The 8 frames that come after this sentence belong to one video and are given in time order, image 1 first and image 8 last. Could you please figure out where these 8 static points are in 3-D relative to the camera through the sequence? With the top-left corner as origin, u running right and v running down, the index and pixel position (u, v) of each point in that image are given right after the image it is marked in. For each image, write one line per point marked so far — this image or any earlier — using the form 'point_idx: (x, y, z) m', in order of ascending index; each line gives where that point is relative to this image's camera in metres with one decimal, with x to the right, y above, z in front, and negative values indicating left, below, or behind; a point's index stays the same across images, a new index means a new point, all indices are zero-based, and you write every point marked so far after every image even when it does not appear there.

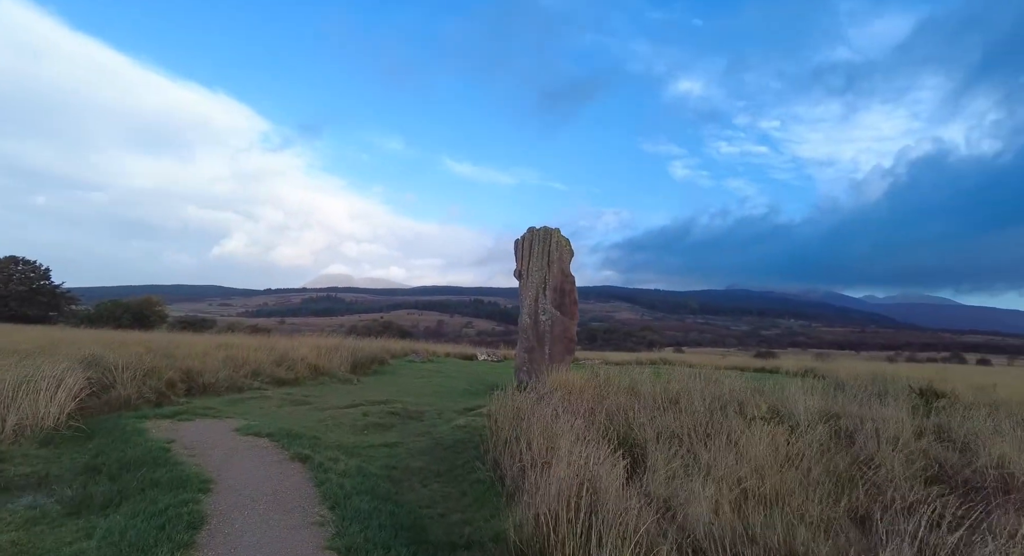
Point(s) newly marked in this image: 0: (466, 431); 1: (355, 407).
0: (-0.6, -2.1, +6.6) m
1: (-2.6, -2.2, +8.3) m
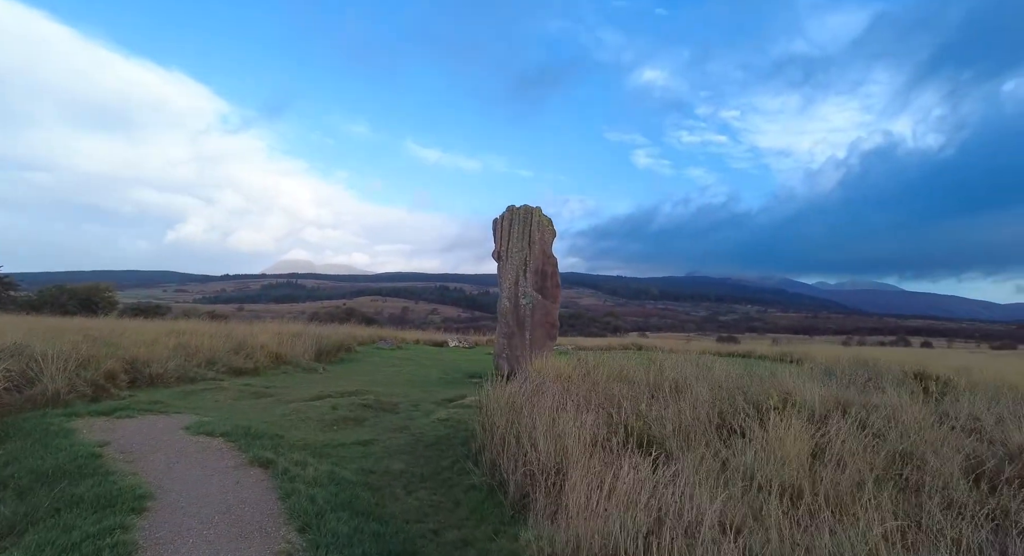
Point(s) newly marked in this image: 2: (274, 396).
0: (-0.8, -1.8, +6.0) m
1: (-2.9, -1.9, +7.5) m
2: (-3.8, -1.9, +7.9) m
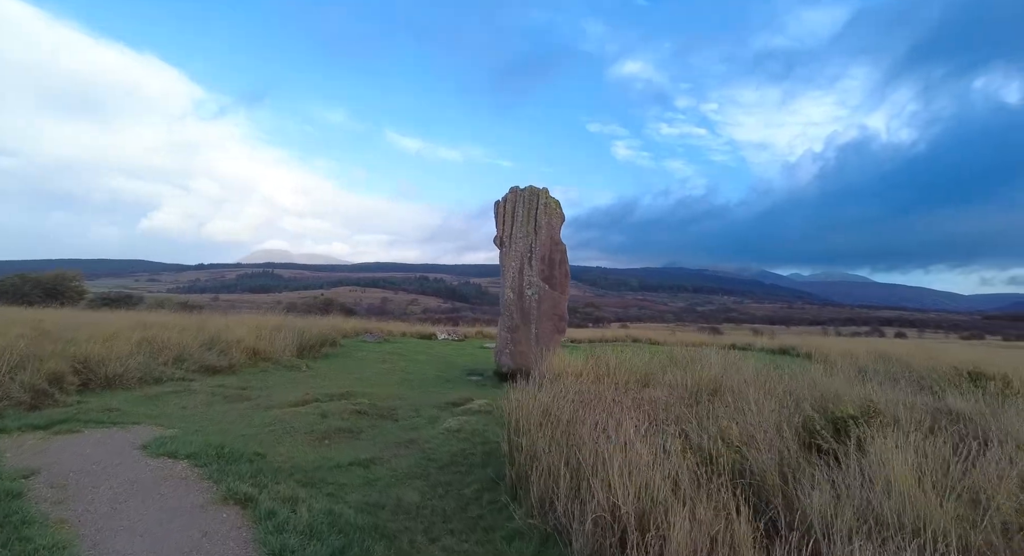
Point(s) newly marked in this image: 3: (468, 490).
0: (-0.5, -1.7, +5.1) m
1: (-2.7, -1.7, +6.6) m
2: (-3.6, -1.7, +6.9) m
3: (-0.3, -1.6, +3.8) m
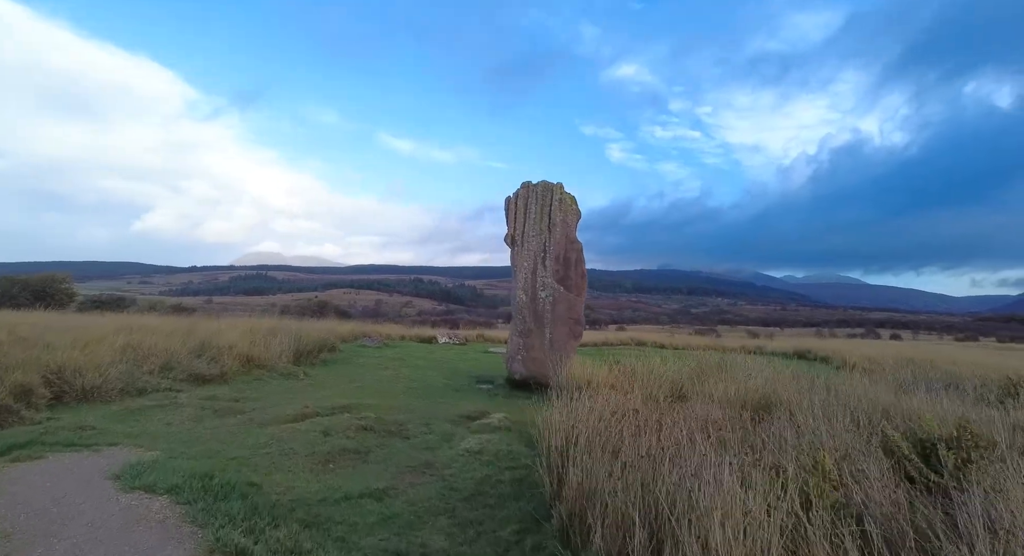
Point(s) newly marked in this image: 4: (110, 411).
0: (-0.2, -1.7, +4.4) m
1: (-2.4, -1.7, +5.9) m
2: (-3.3, -1.7, +6.2) m
3: (0.0, -1.6, +3.2) m
4: (-4.8, -1.6, +6.0) m
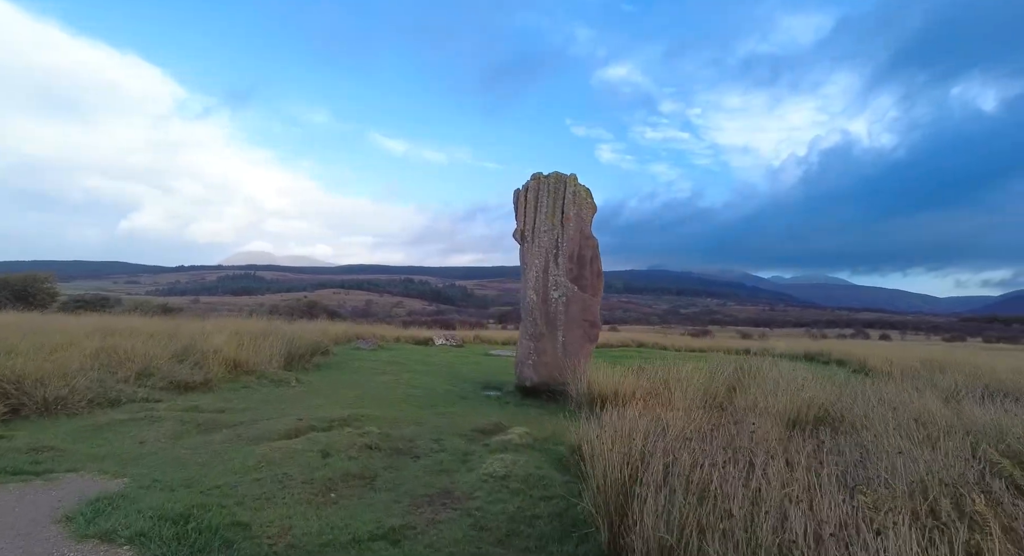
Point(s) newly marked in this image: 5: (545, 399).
0: (0.0, -1.6, +3.8) m
1: (-2.2, -1.7, +5.2) m
2: (-3.1, -1.7, +5.5) m
3: (+0.2, -1.6, +2.5) m
4: (-4.6, -1.6, +5.2) m
5: (+0.5, -2.0, +8.1) m
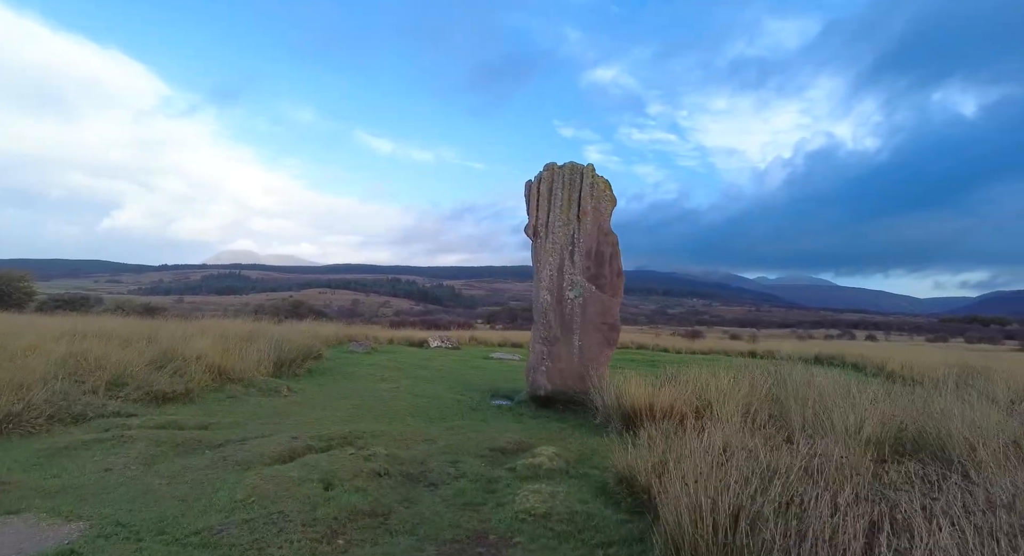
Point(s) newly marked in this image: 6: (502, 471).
0: (+0.3, -1.6, +3.1) m
1: (-1.9, -1.6, +4.5) m
2: (-2.9, -1.7, +4.8) m
3: (+0.6, -1.6, +1.9) m
4: (-4.3, -1.5, +4.5) m
5: (+0.7, -2.0, +7.4) m
6: (-0.1, -1.7, +4.4) m
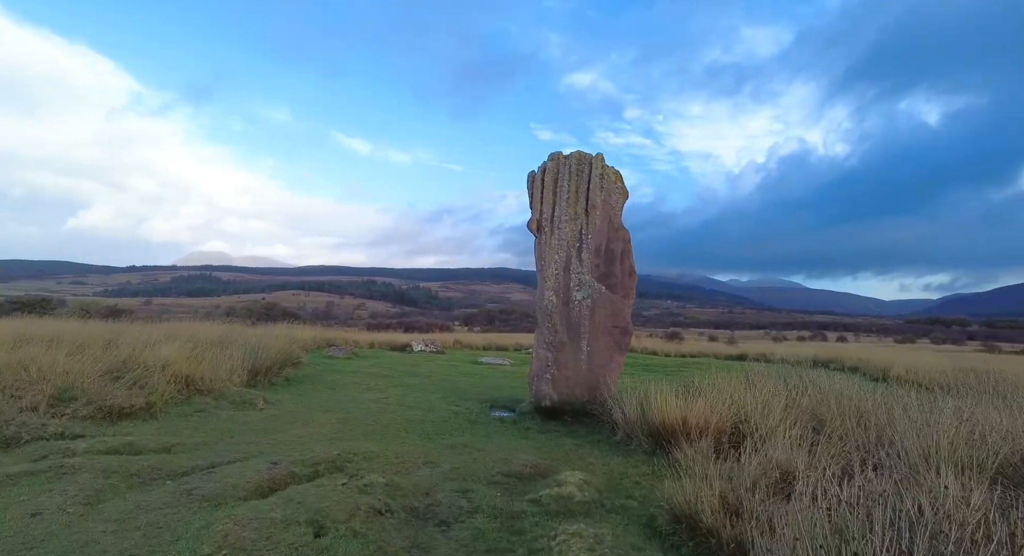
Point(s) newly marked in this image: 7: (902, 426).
0: (+0.6, -1.6, +2.5) m
1: (-1.7, -1.6, +3.7) m
2: (-2.7, -1.6, +4.0) m
3: (+0.9, -1.6, +1.2) m
4: (-4.1, -1.5, +3.6) m
5: (+0.8, -2.0, +6.8) m
6: (+0.1, -1.7, +3.7) m
7: (+3.2, -1.2, +4.0) m
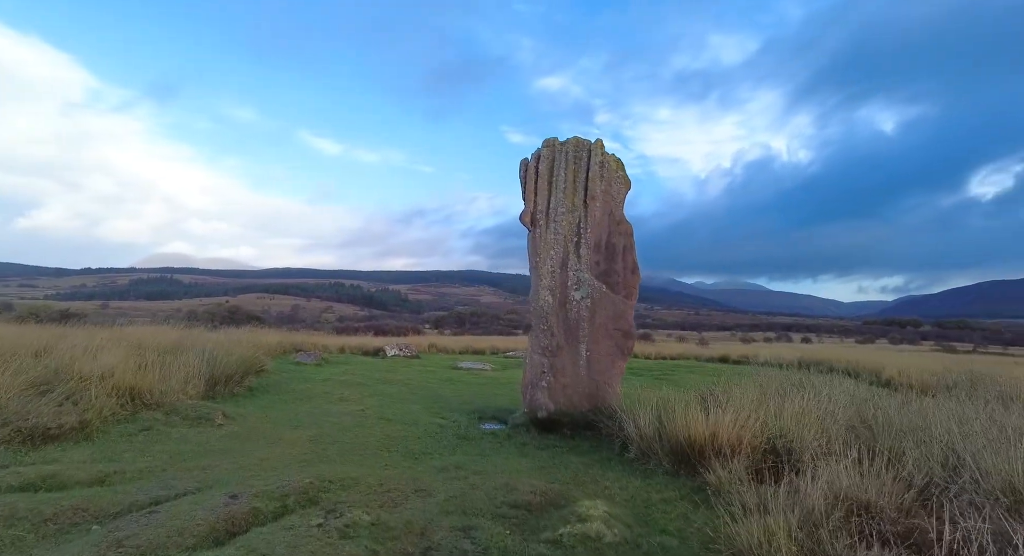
0: (+0.7, -1.6, +1.8) m
1: (-1.6, -1.6, +3.0) m
2: (-2.6, -1.6, +3.2) m
3: (+1.1, -1.5, +0.6) m
4: (-4.0, -1.5, +2.7) m
5: (+0.7, -1.9, +6.2) m
6: (+0.2, -1.6, +3.1) m
7: (+3.3, -1.2, +3.5) m
